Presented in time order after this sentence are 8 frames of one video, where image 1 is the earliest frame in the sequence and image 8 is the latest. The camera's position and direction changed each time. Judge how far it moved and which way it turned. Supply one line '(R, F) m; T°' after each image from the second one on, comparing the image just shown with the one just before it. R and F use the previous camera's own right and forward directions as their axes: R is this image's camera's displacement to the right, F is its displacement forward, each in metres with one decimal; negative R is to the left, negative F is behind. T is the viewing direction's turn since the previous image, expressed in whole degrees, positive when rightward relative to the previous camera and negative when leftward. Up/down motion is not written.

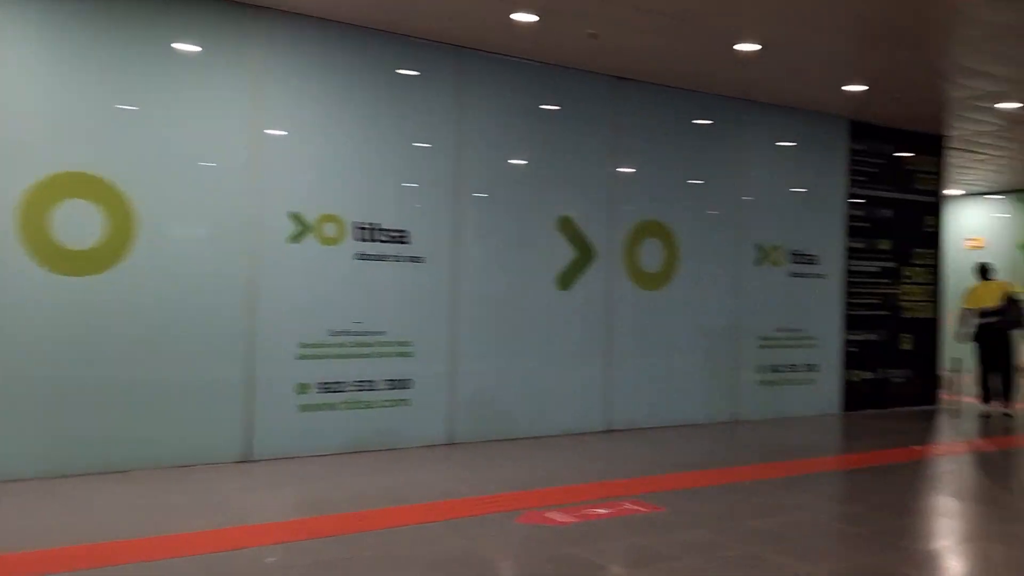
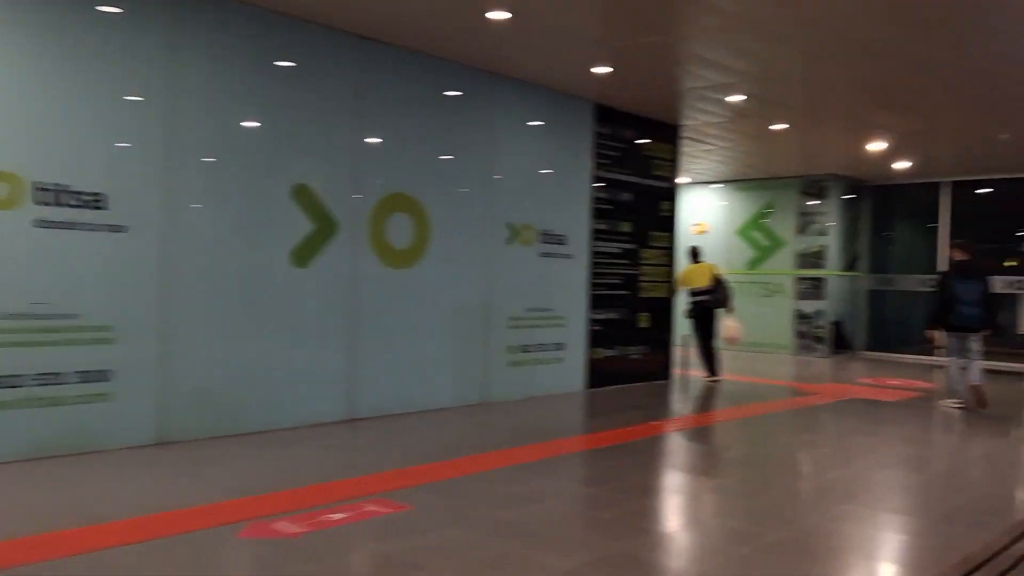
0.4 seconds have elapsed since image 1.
(+0.1, +0.4) m; +17°
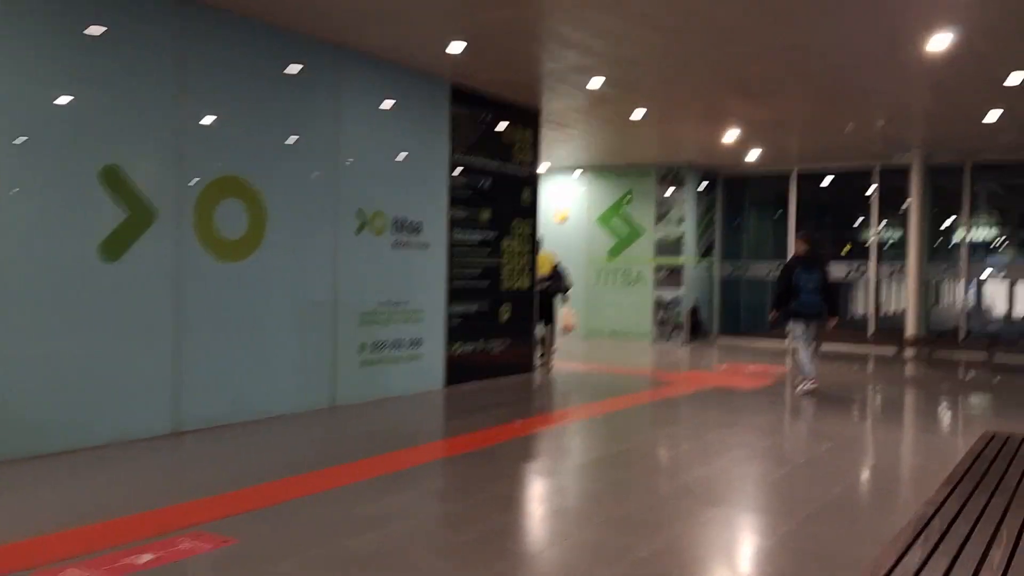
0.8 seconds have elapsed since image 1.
(+0.1, +0.5) m; +9°
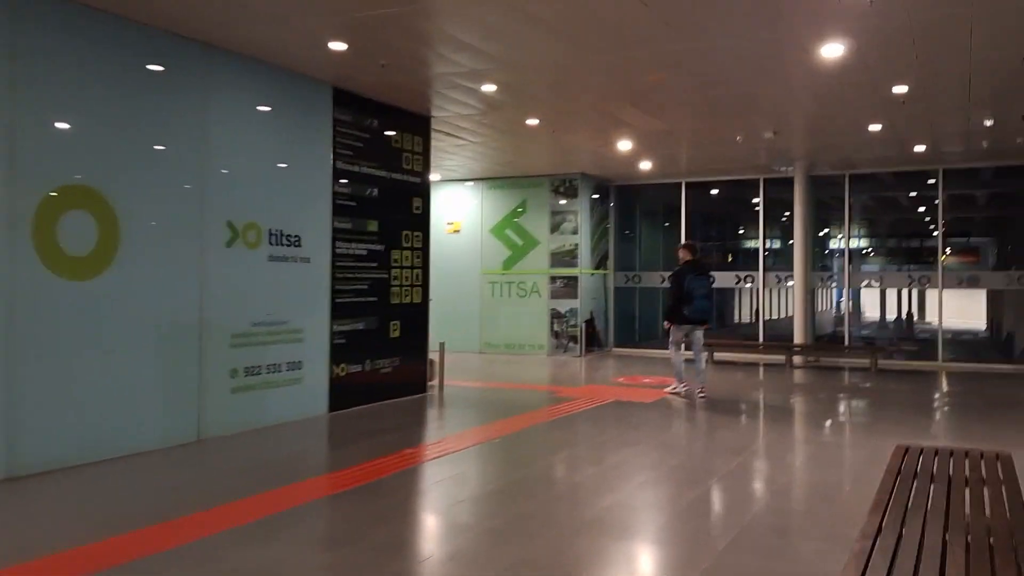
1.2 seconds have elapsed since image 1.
(0.0, +0.4) m; +7°
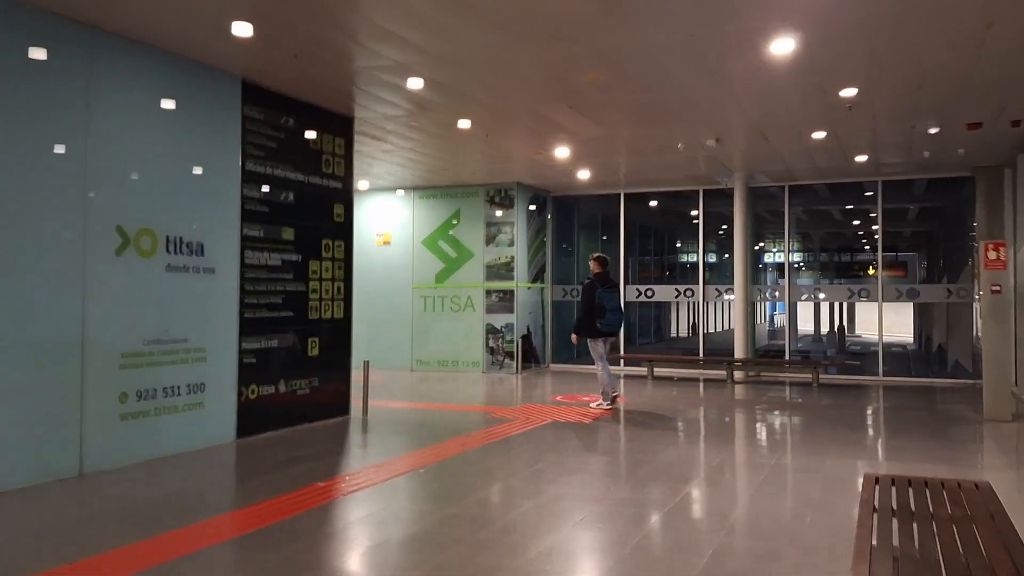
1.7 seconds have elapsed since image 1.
(+0.1, +0.6) m; +4°
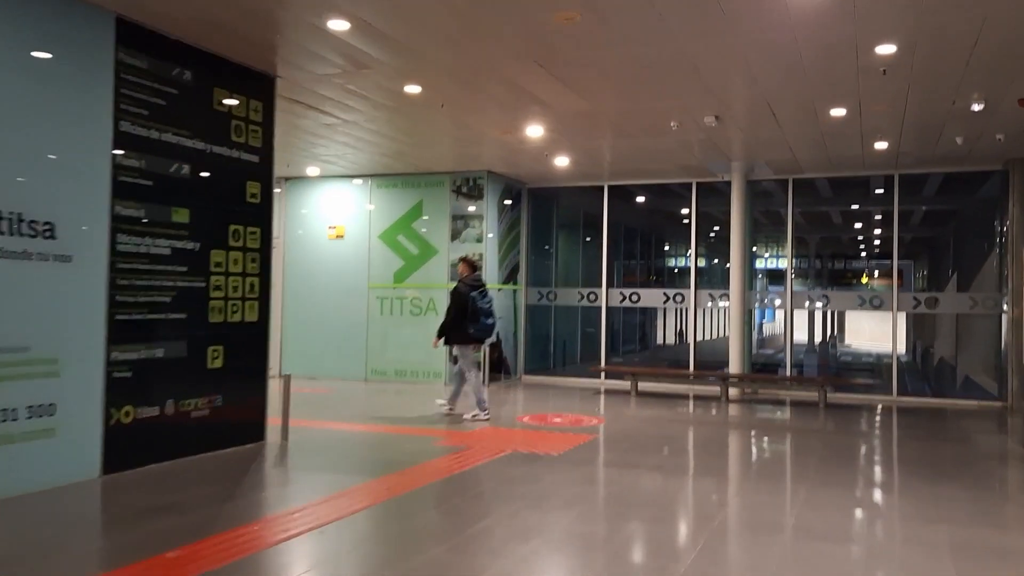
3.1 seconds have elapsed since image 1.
(+0.3, +1.5) m; +1°
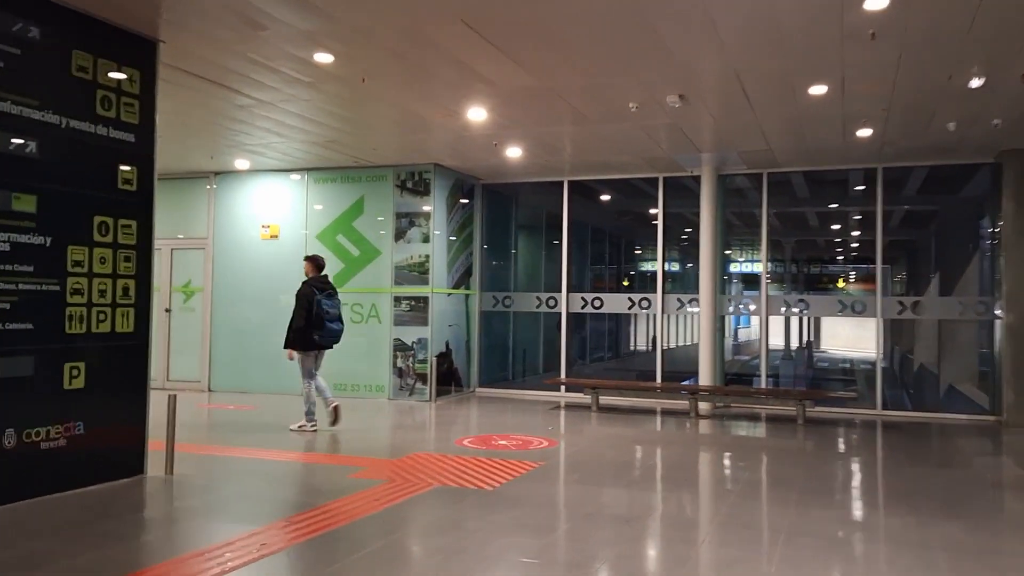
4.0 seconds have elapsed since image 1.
(+0.3, +1.0) m; +1°
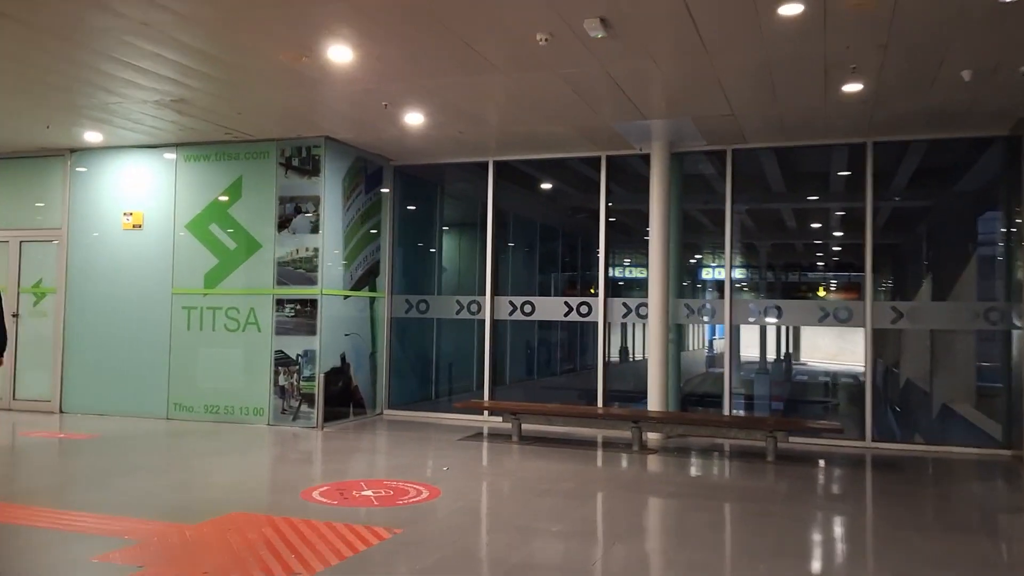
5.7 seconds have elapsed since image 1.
(+0.7, +1.9) m; +1°
